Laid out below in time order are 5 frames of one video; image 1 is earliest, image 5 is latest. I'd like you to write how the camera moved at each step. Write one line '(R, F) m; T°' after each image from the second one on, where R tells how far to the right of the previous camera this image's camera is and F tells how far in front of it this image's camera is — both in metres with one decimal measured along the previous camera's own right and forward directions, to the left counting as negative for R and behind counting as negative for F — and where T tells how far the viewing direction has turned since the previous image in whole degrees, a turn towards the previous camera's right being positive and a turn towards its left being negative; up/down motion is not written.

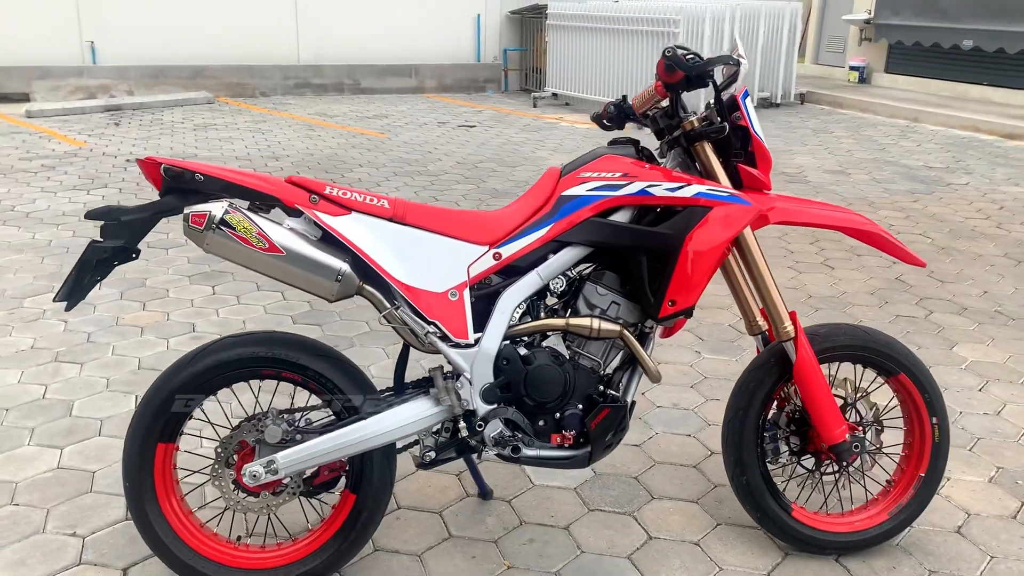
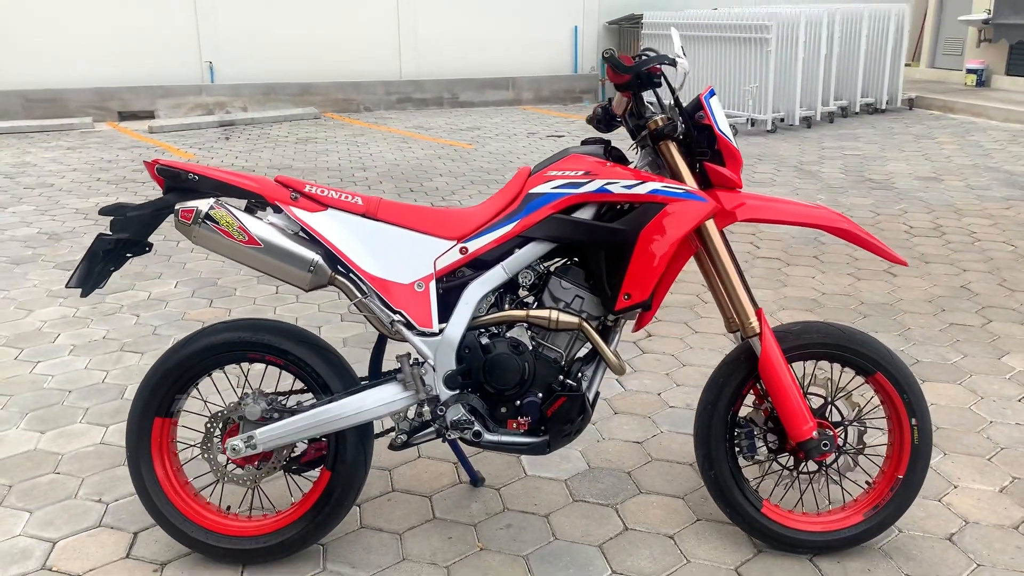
(+0.5, -0.1) m; -8°
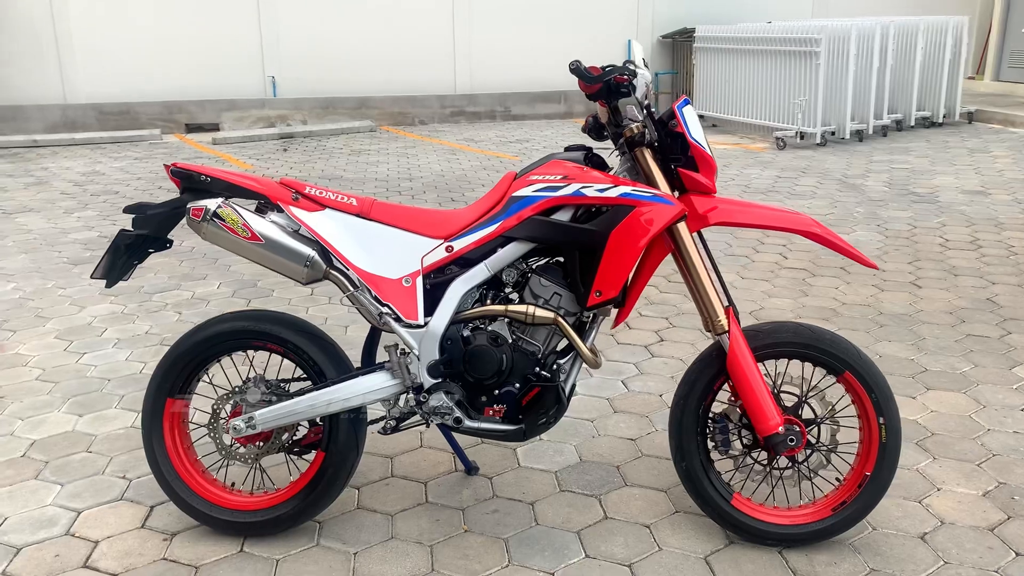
(+0.3, -0.2) m; -4°
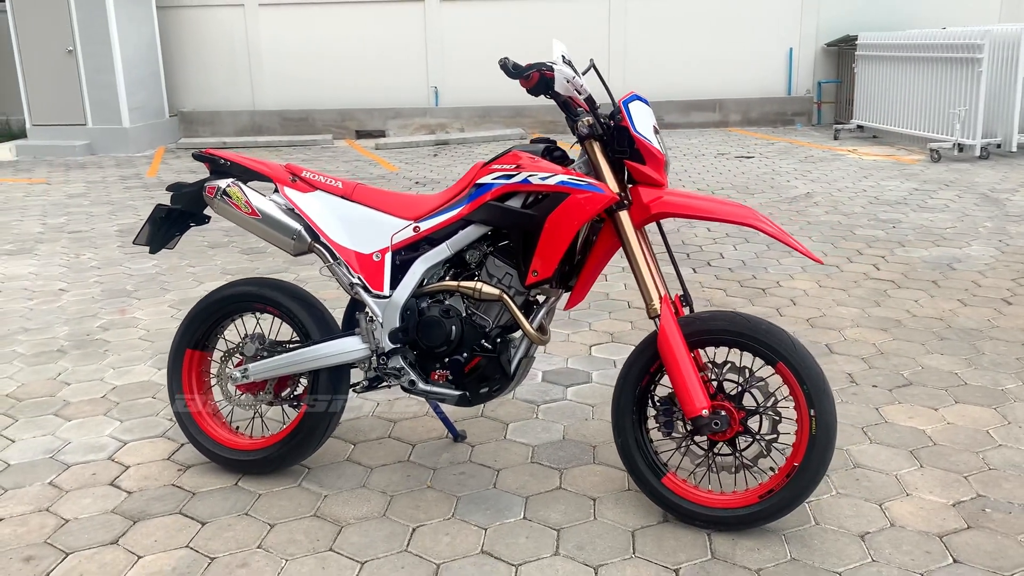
(+0.8, -0.2) m; -12°
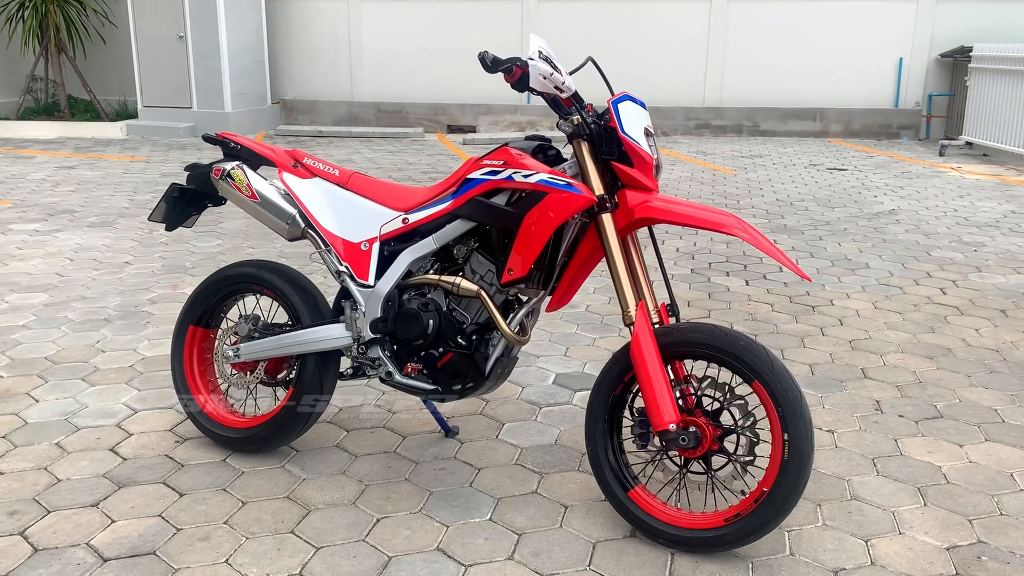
(+0.4, +0.1) m; -7°
